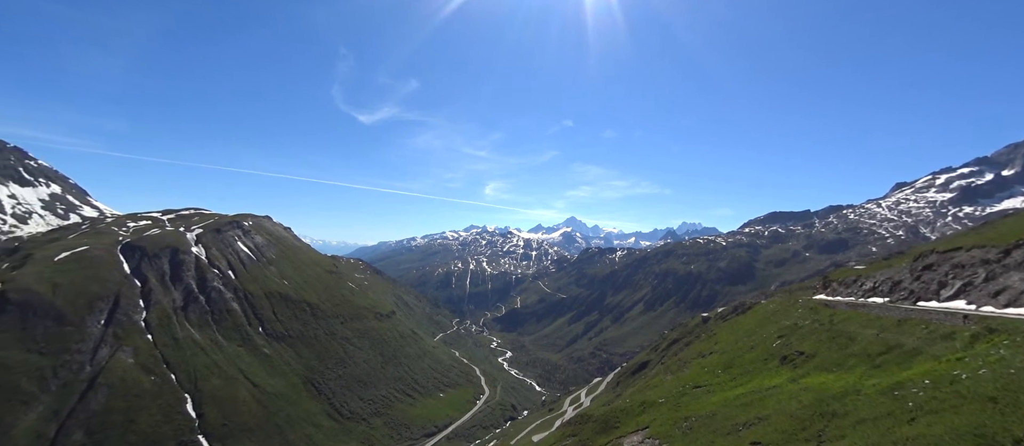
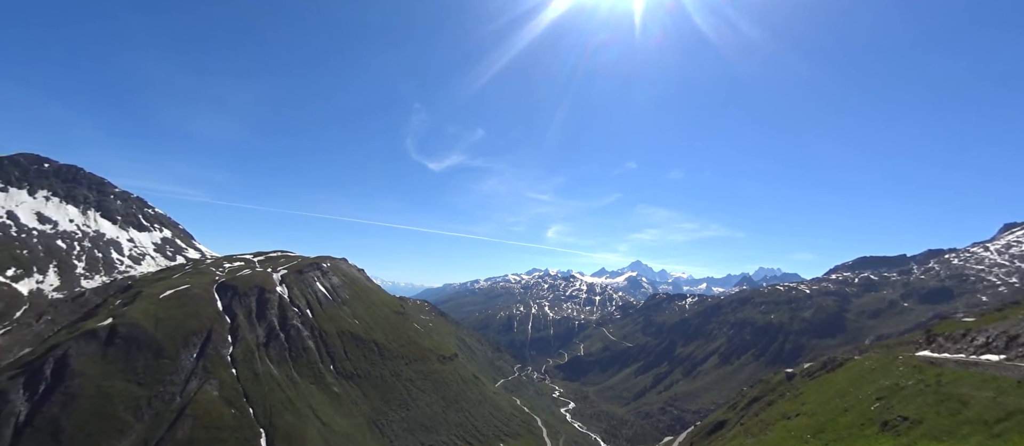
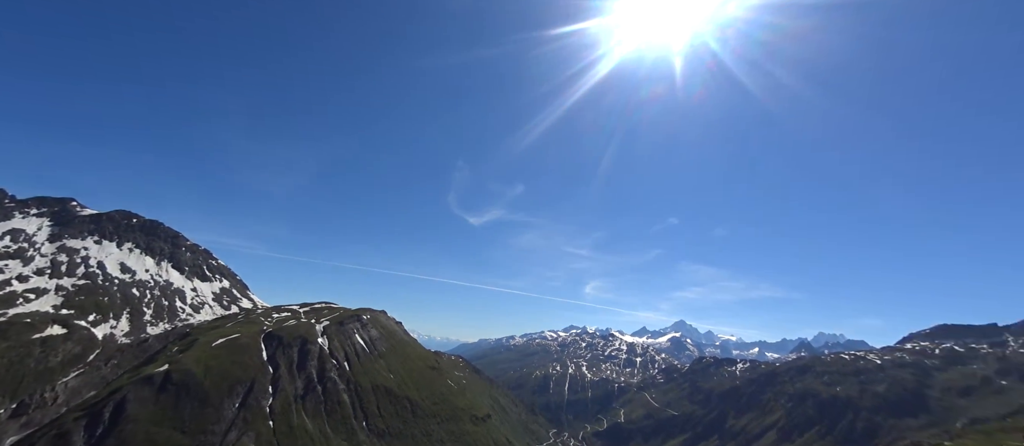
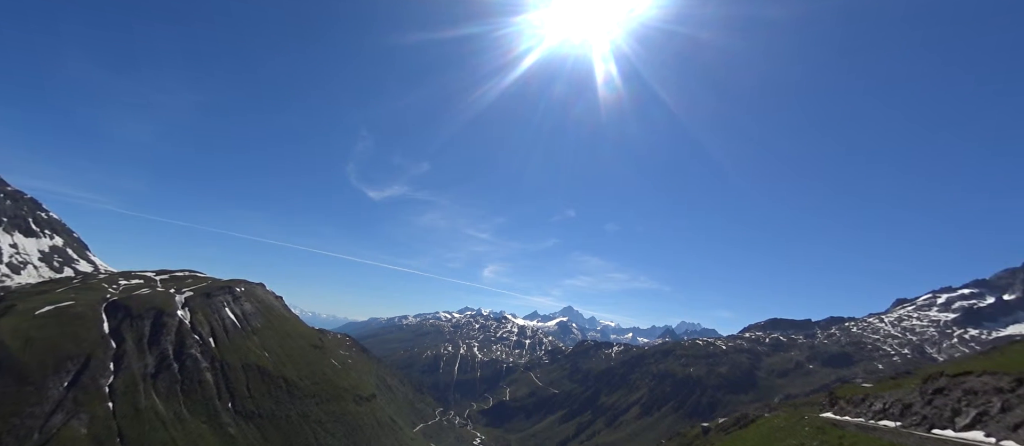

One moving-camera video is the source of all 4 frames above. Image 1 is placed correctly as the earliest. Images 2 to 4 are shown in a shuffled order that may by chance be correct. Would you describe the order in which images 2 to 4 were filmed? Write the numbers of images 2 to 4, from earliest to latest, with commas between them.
2, 3, 4
